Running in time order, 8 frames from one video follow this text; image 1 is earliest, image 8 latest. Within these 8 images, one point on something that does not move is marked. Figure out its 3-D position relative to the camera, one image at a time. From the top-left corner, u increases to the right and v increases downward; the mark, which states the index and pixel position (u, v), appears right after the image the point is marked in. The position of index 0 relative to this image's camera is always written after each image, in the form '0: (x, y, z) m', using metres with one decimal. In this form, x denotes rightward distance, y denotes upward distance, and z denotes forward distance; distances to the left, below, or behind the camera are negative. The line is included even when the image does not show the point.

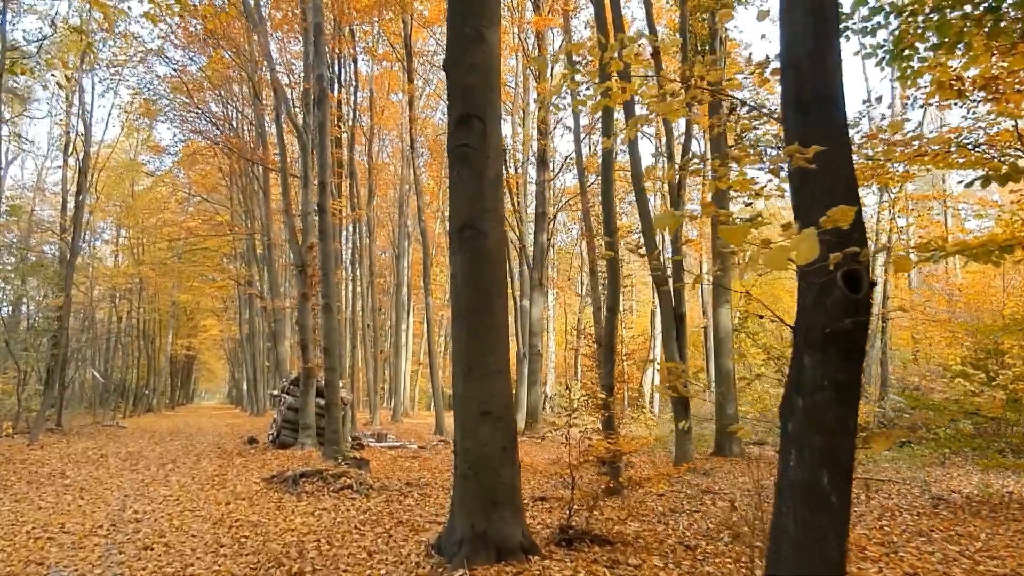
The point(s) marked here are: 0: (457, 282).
0: (-0.3, 0.0, +4.7) m
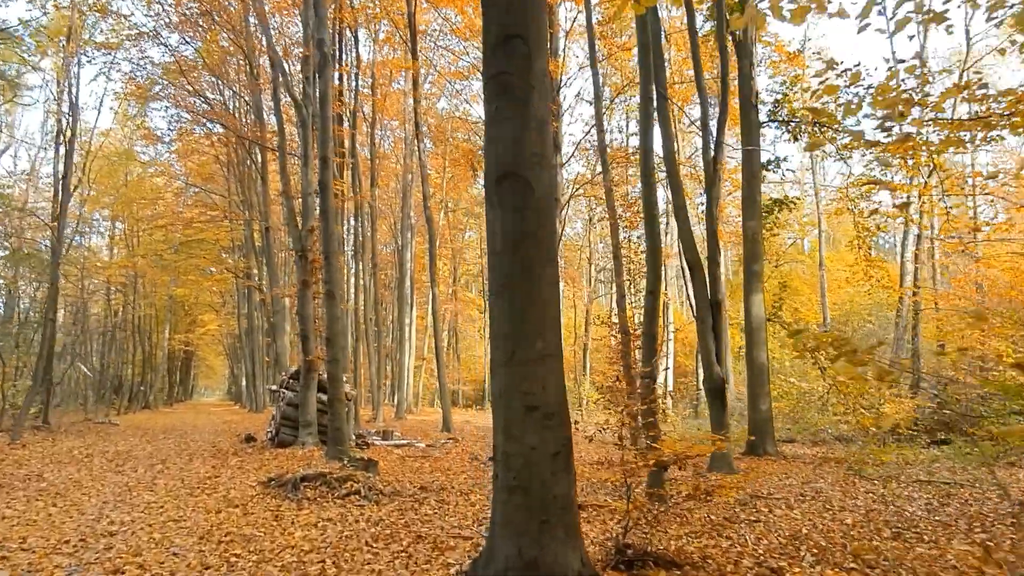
0: (-0.1, +0.2, +3.8) m
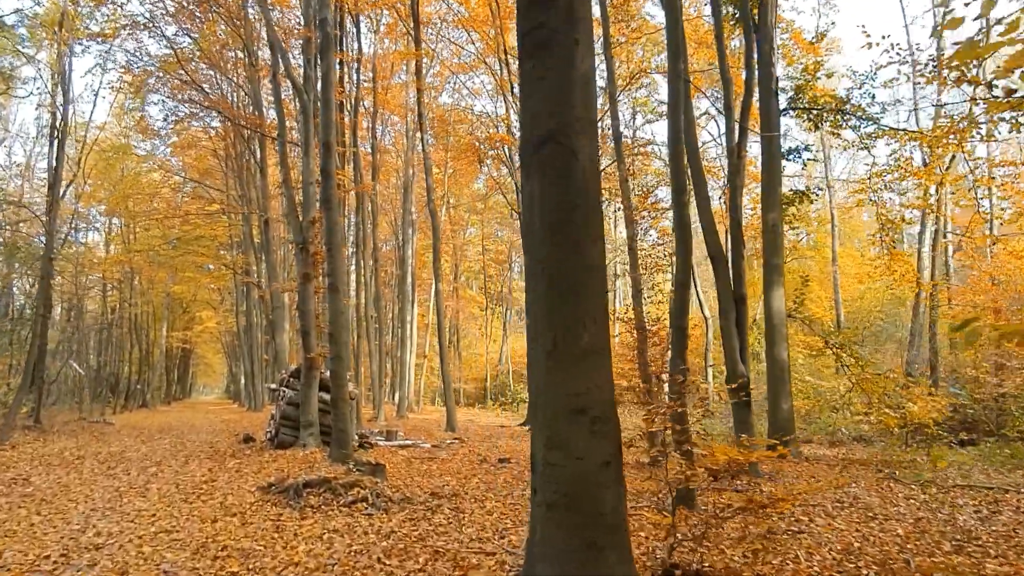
0: (+0.1, +0.3, +3.3) m
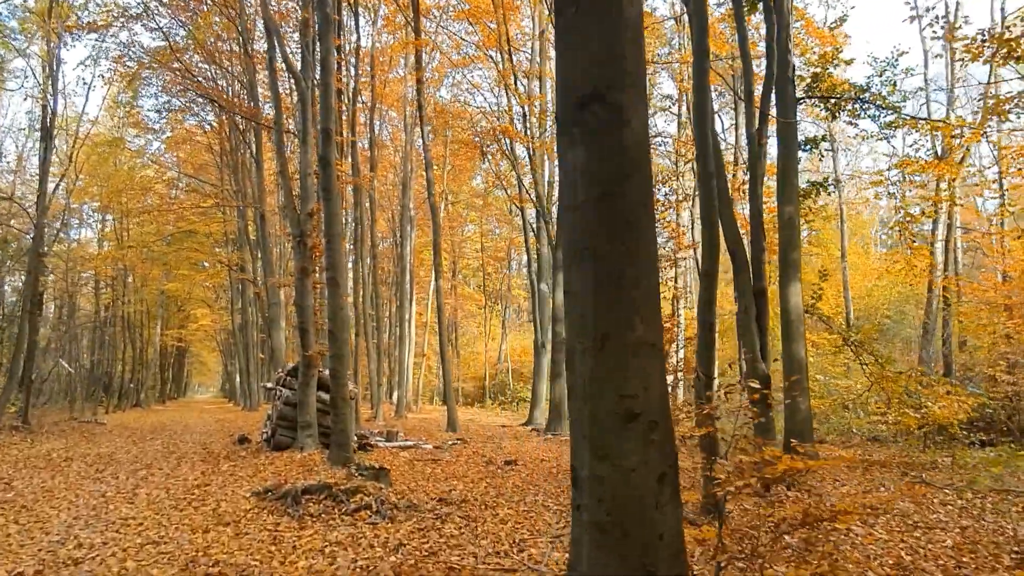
0: (+0.2, +0.3, +2.8) m
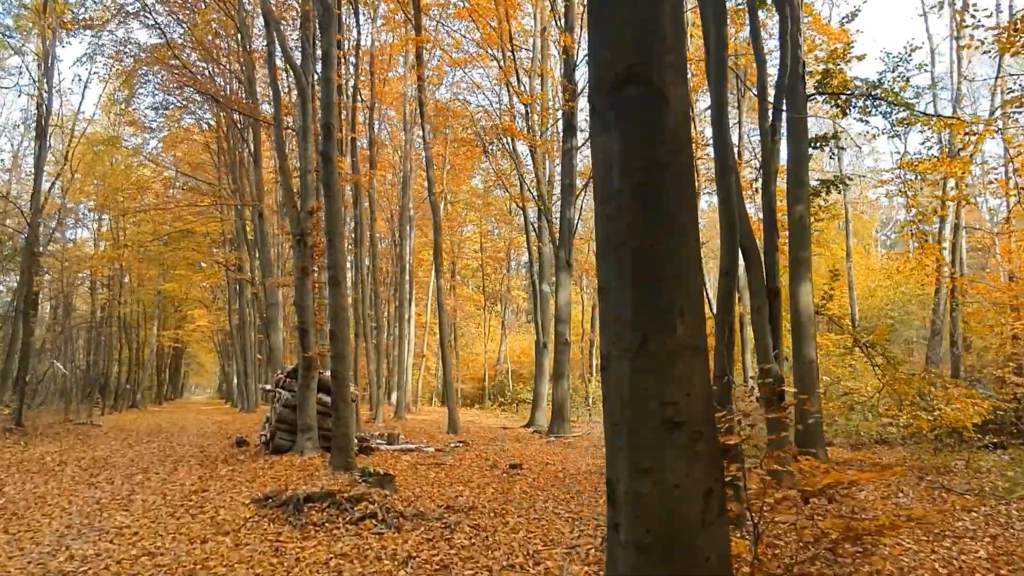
0: (+0.3, +0.4, +2.6) m
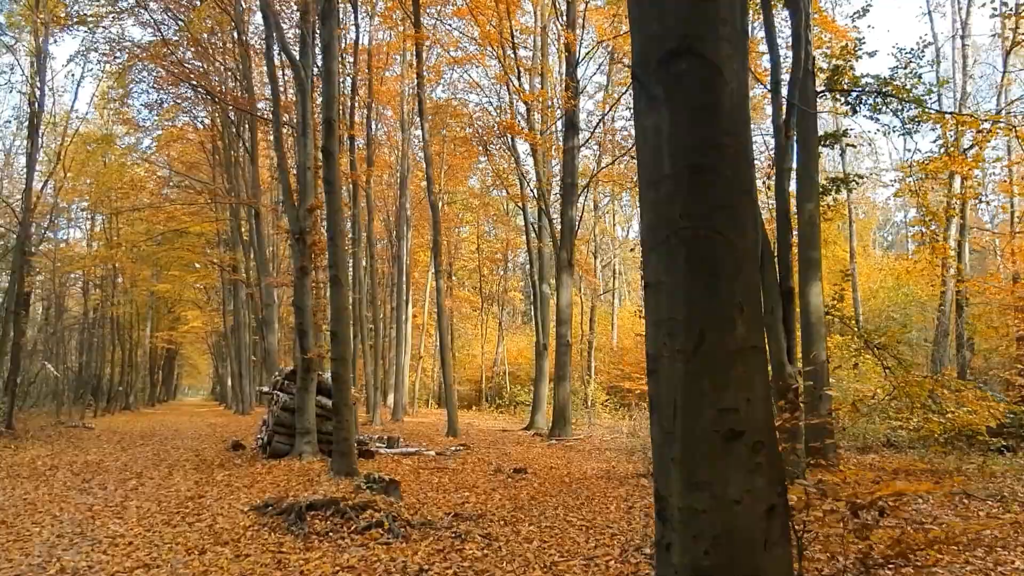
0: (+0.5, +0.4, +2.3) m
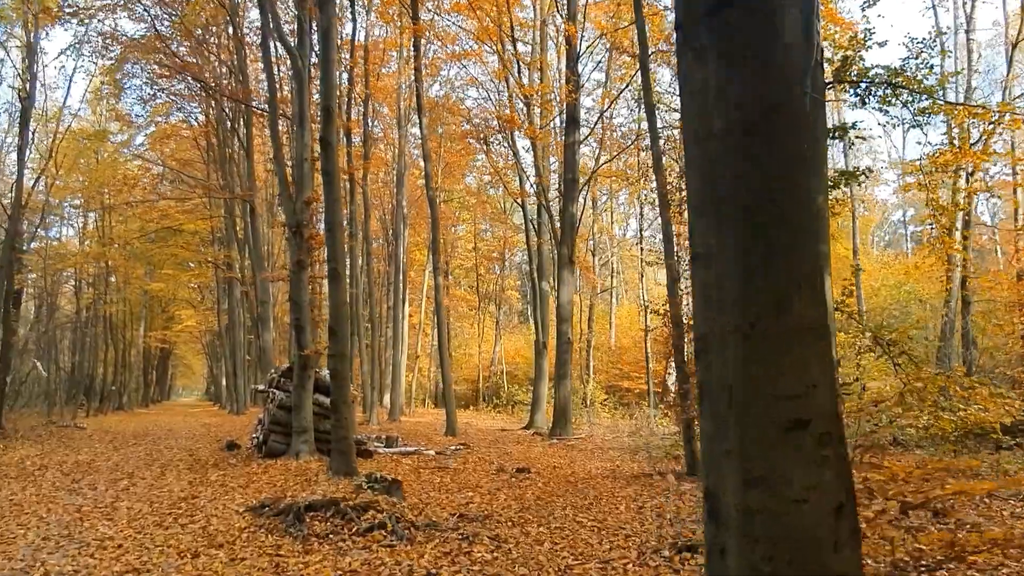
0: (+0.6, +0.4, +2.1) m
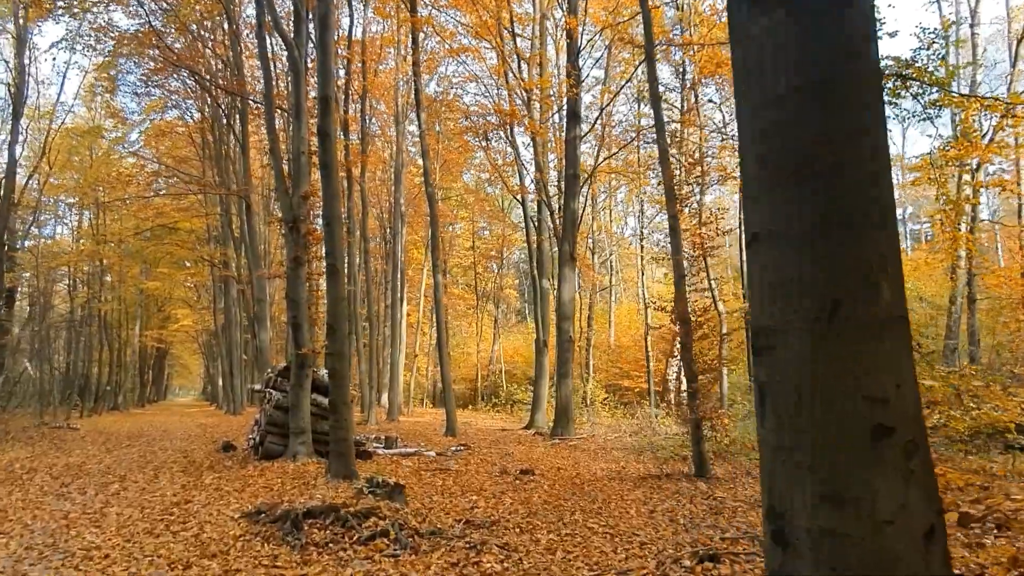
0: (+0.6, +0.5, +1.8) m
